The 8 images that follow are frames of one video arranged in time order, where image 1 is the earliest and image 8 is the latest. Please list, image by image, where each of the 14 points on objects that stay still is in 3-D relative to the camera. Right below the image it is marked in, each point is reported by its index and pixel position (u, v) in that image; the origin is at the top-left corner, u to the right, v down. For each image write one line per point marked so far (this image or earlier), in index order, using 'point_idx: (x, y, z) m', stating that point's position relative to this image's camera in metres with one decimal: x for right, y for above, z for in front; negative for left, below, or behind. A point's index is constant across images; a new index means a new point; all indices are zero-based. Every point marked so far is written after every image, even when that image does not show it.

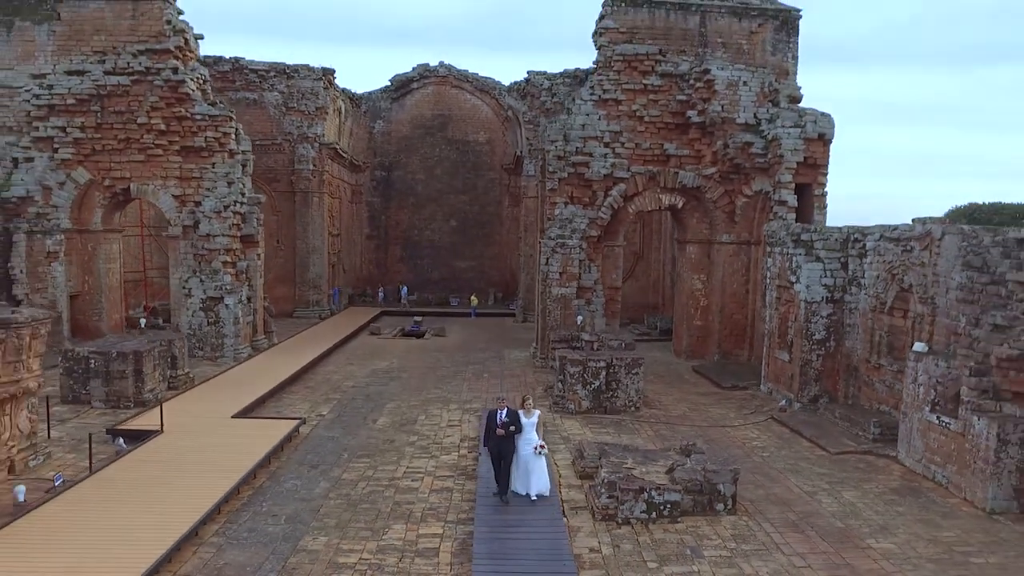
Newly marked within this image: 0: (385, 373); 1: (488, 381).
0: (-1.9, -1.3, +12.0) m
1: (-0.3, -1.3, +11.3) m
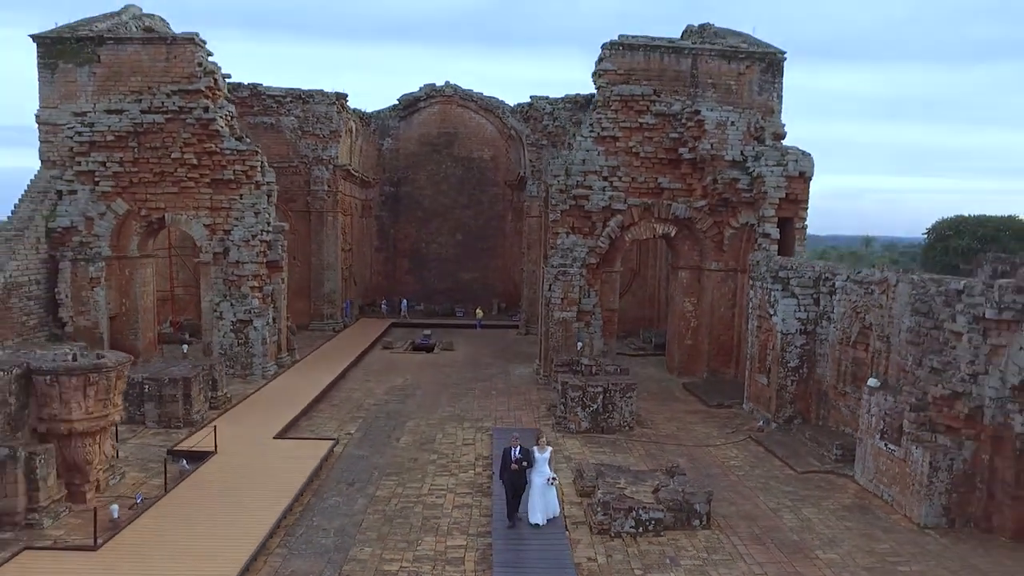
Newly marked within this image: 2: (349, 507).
0: (-1.8, -1.7, +13.0) m
1: (-0.2, -1.7, +12.4) m
2: (-1.5, -2.0, +7.2) m
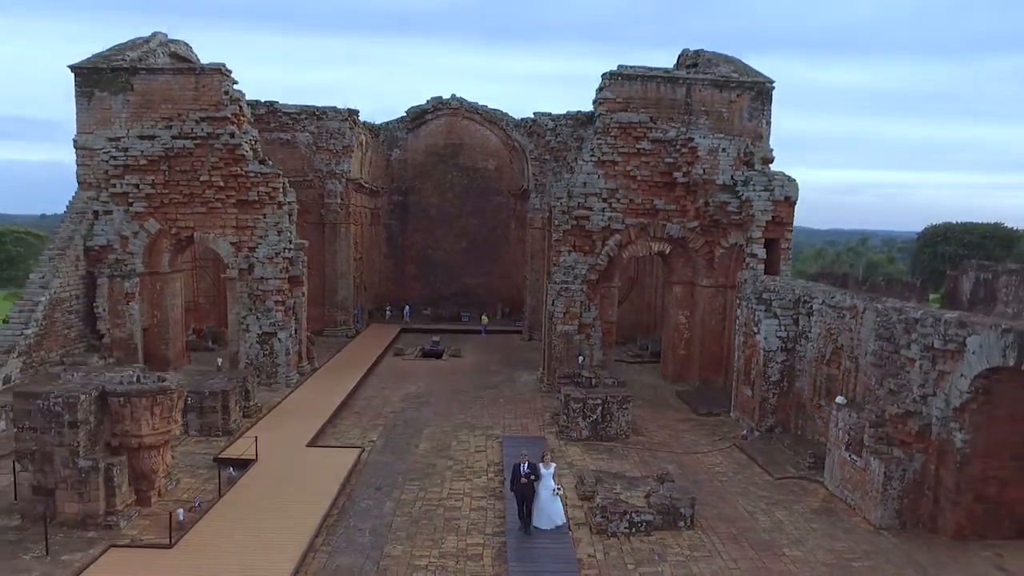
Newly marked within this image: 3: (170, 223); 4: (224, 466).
0: (-1.7, -1.9, +14.0) m
1: (-0.1, -2.0, +13.4) m
2: (-1.4, -2.3, +8.3) m
3: (-6.3, +1.2, +14.7) m
4: (-3.4, -2.1, +9.3) m
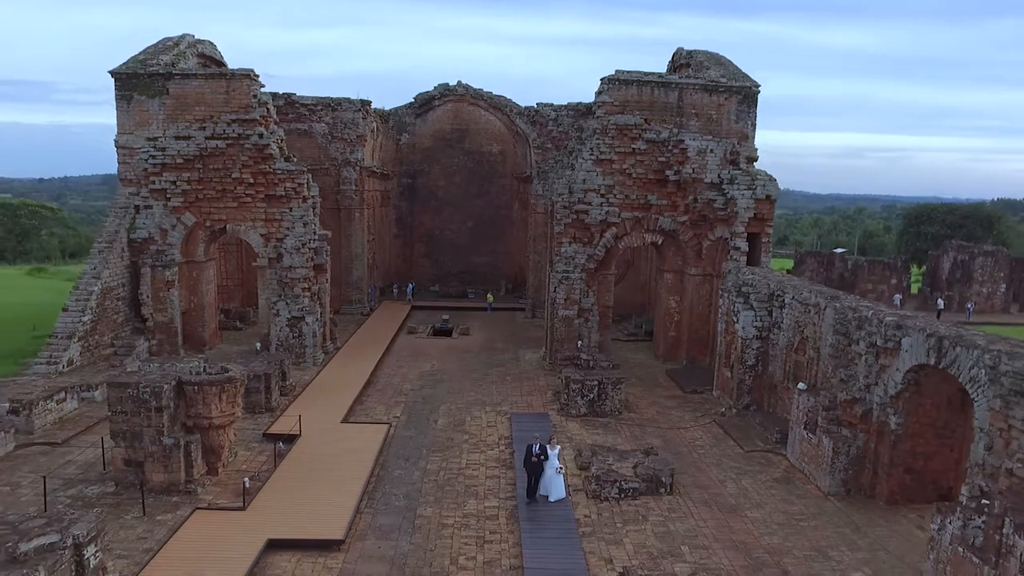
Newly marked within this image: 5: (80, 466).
0: (-1.6, -1.7, +15.5) m
1: (0.0, -1.8, +14.9) m
2: (-1.2, -2.3, +9.8) m
3: (-6.2, +1.5, +16.1) m
4: (-3.3, -2.1, +10.8) m
5: (-5.3, -2.2, +9.7) m
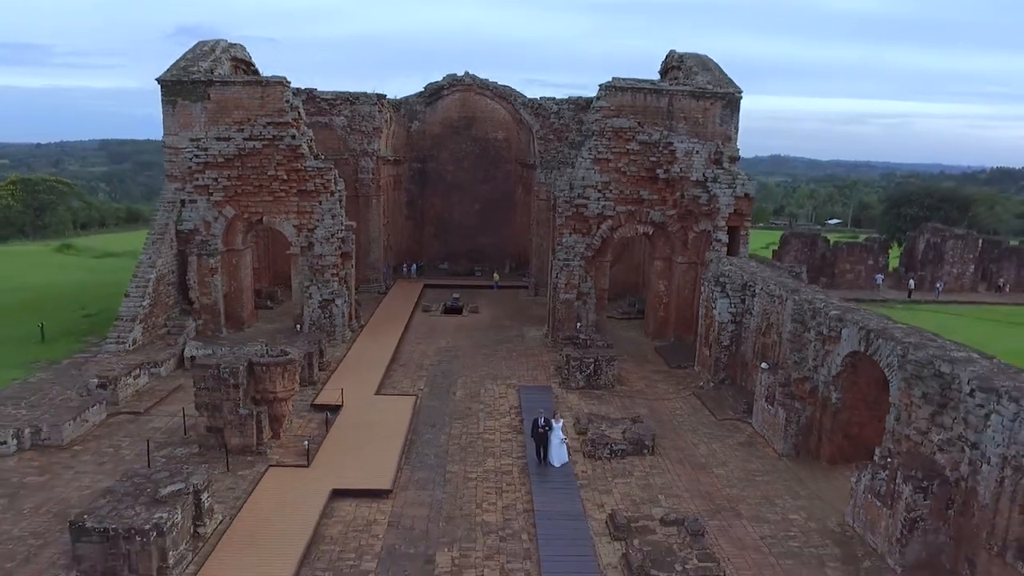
0: (-1.4, -1.4, +17.5) m
1: (+0.1, -1.5, +16.9) m
2: (-1.1, -2.3, +11.8) m
3: (-6.1, +1.8, +18.0) m
4: (-3.1, -2.0, +12.9) m
5: (-5.1, -2.1, +11.7) m
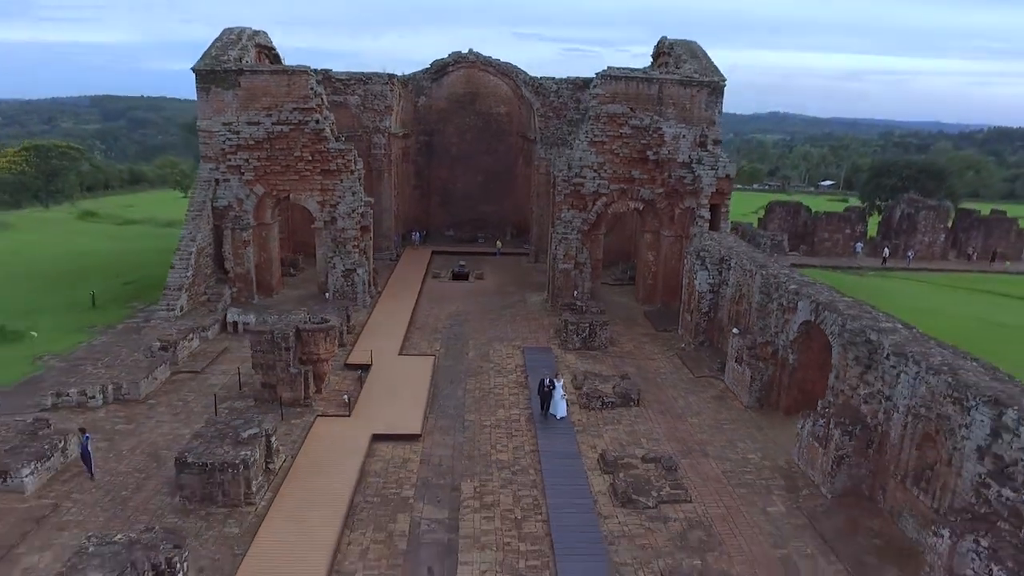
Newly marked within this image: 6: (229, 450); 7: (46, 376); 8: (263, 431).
0: (-1.3, -0.7, +19.5) m
1: (+0.2, -0.8, +18.9) m
2: (-1.0, -1.9, +13.9) m
3: (-6.0, +2.5, +19.8) m
4: (-3.0, -1.5, +14.9) m
5: (-5.0, -1.7, +13.7) m
6: (-3.5, -2.0, +9.9) m
7: (-8.3, -1.6, +14.2) m
8: (-3.3, -1.9, +10.5) m
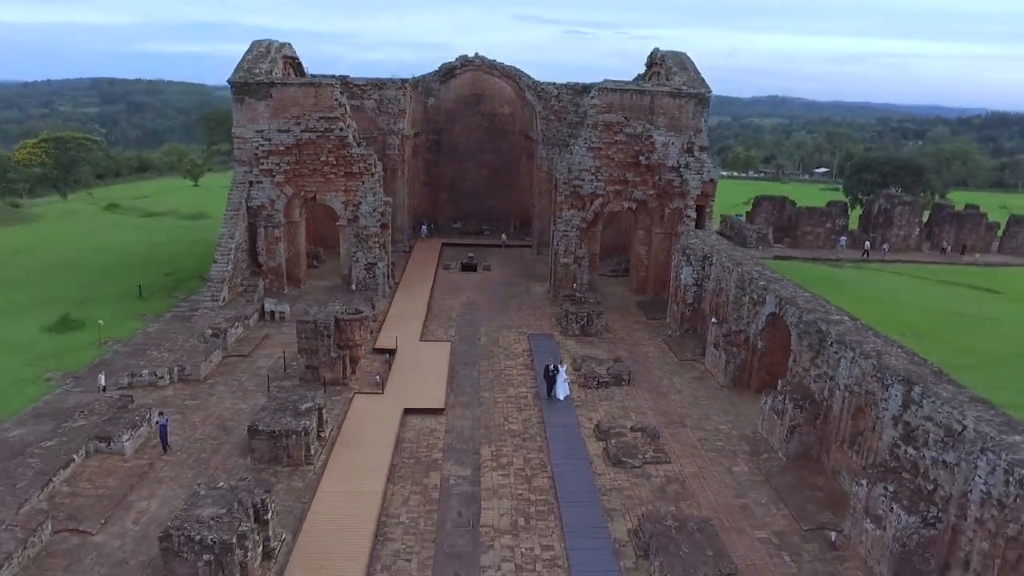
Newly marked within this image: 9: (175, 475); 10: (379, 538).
0: (-1.2, -0.5, +21.7) m
1: (+0.4, -0.6, +21.1) m
2: (-0.8, -1.8, +16.0) m
3: (-5.8, +2.7, +21.8) m
4: (-2.8, -1.4, +17.0) m
5: (-4.8, -1.6, +15.9) m
6: (-3.4, -2.0, +12.1) m
7: (-8.1, -1.5, +16.3) m
8: (-3.1, -1.9, +12.7) m
9: (-4.9, -2.7, +11.5) m
10: (-1.7, -3.2, +10.1) m
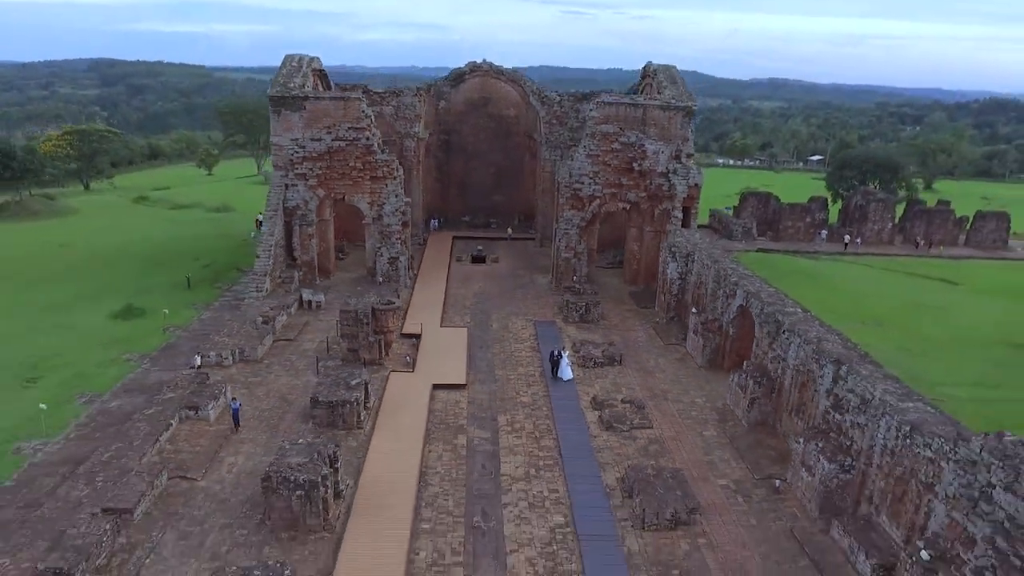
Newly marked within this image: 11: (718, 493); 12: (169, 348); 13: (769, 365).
0: (-1.0, -0.2, +24.4) m
1: (+0.6, -0.4, +23.8) m
2: (-0.6, -1.6, +18.8) m
3: (-5.6, +3.0, +24.4) m
4: (-2.6, -1.2, +19.7) m
5: (-4.6, -1.5, +18.6) m
6: (-3.1, -1.9, +14.8) m
7: (-7.9, -1.3, +19.0) m
8: (-2.9, -1.8, +15.4) m
9: (-4.7, -2.7, +14.3) m
10: (-1.5, -3.2, +12.9) m
11: (+3.3, -3.3, +12.8) m
12: (-8.1, -1.4, +18.7) m
13: (+4.9, -1.5, +15.2) m
